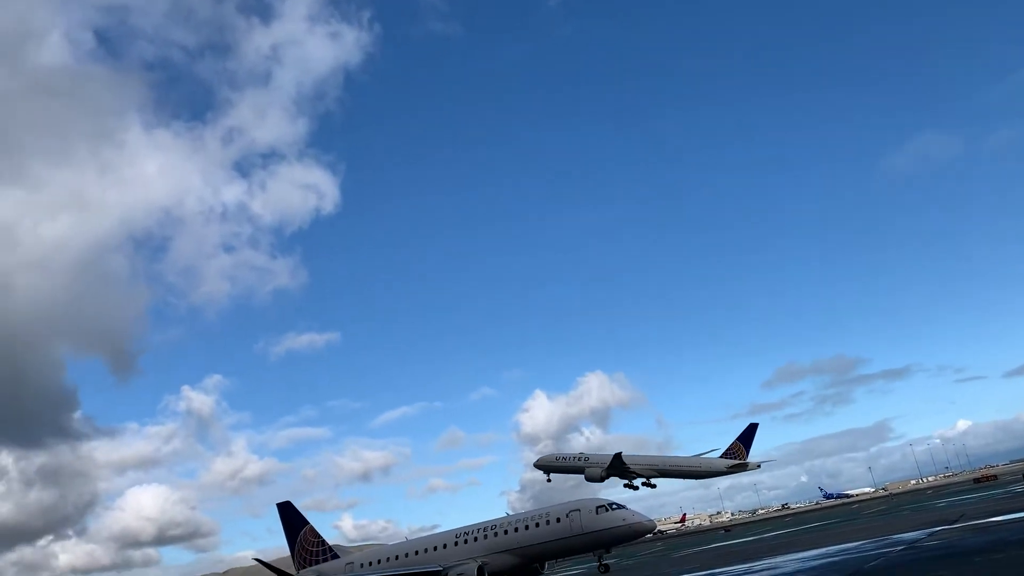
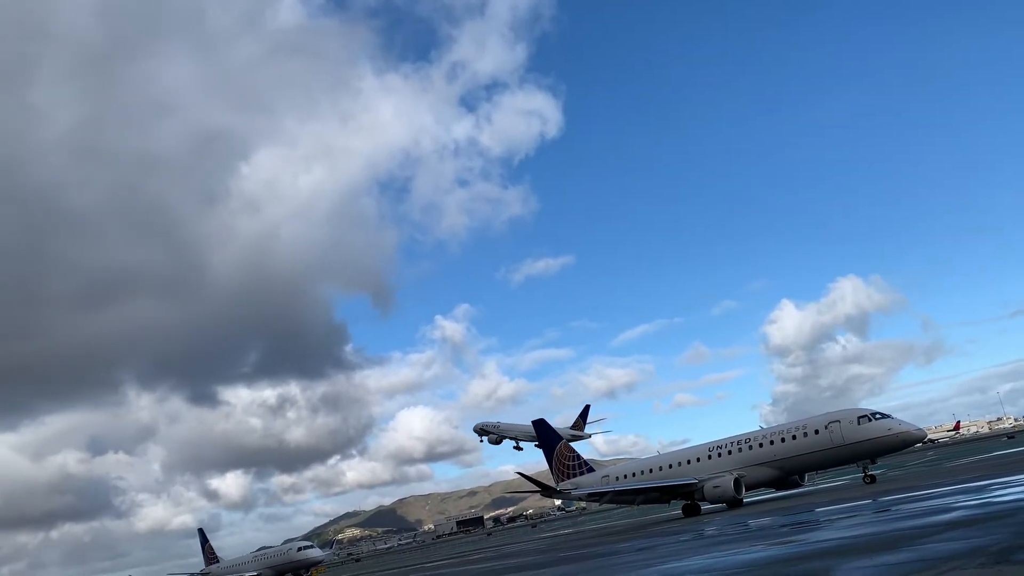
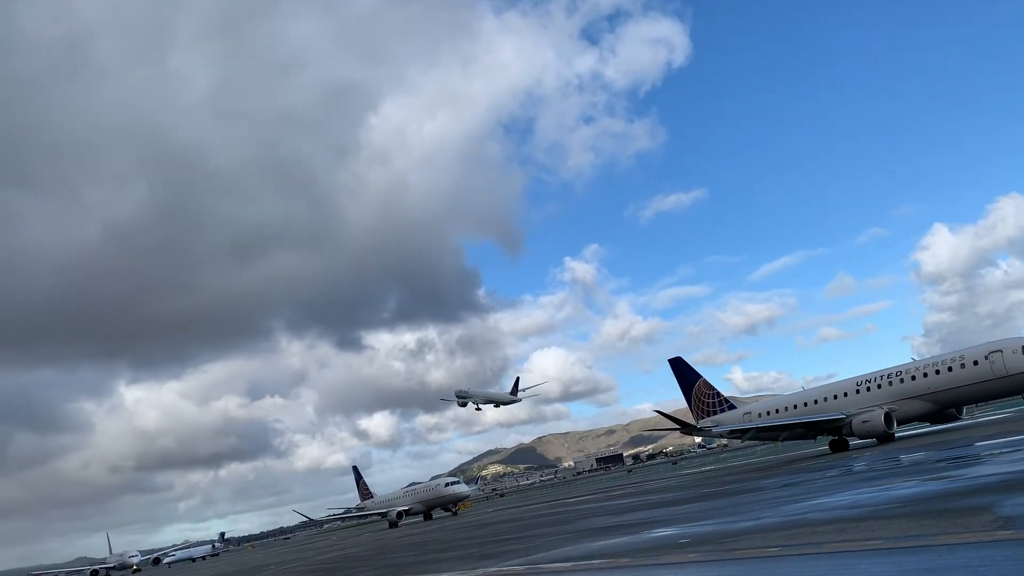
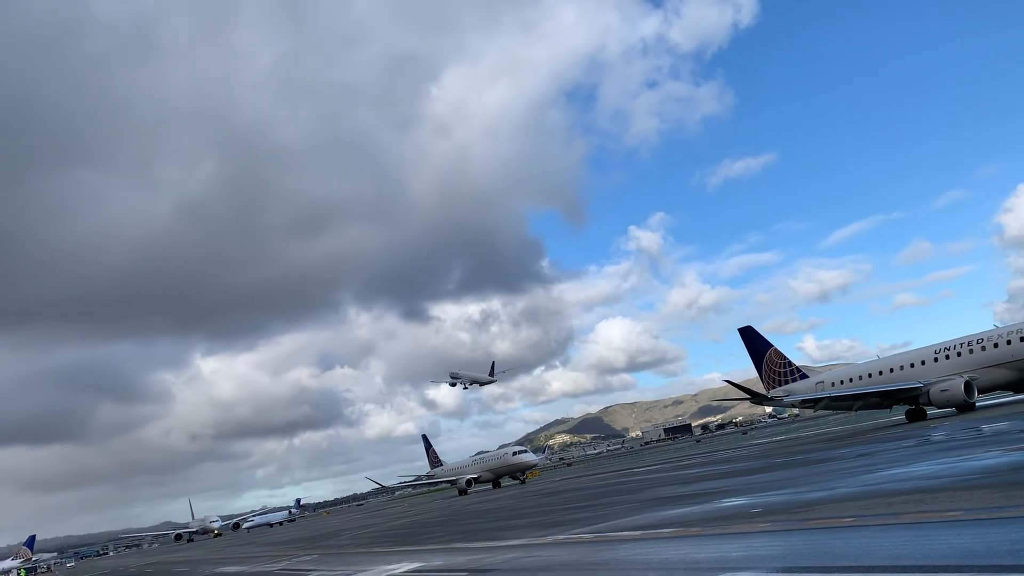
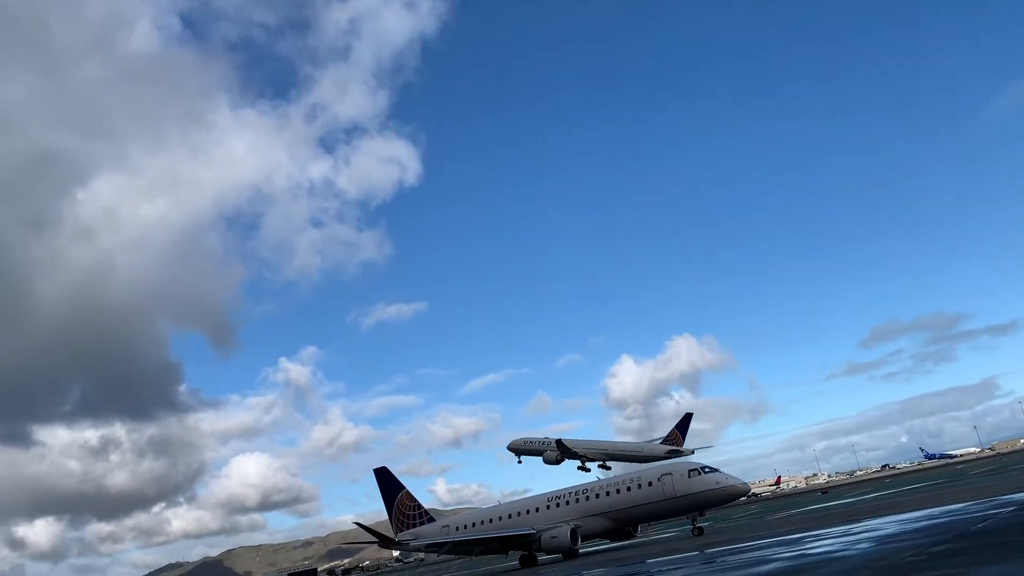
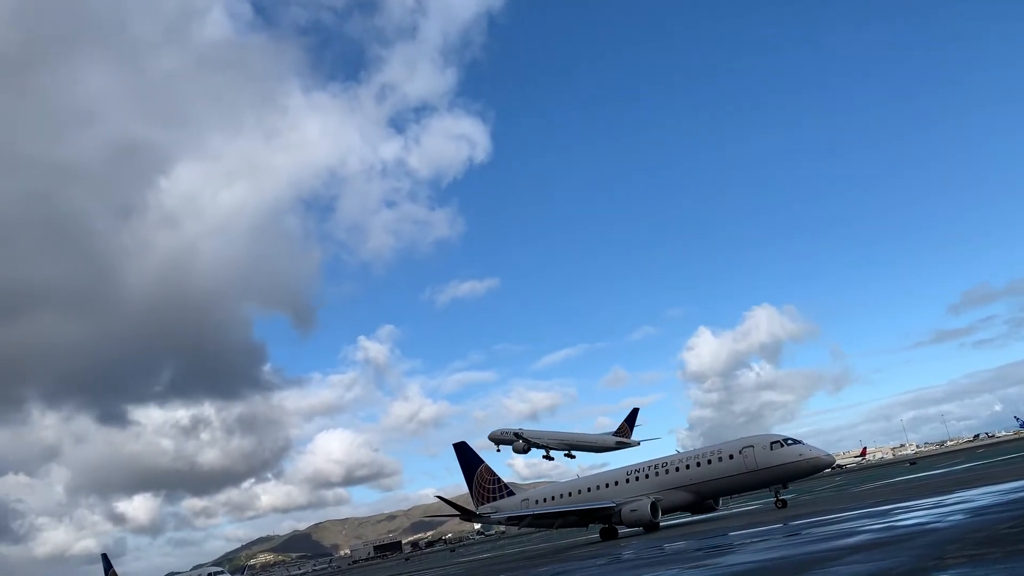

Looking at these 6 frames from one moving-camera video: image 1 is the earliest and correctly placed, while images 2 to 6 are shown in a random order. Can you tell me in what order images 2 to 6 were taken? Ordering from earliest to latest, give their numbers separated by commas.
5, 6, 2, 3, 4
